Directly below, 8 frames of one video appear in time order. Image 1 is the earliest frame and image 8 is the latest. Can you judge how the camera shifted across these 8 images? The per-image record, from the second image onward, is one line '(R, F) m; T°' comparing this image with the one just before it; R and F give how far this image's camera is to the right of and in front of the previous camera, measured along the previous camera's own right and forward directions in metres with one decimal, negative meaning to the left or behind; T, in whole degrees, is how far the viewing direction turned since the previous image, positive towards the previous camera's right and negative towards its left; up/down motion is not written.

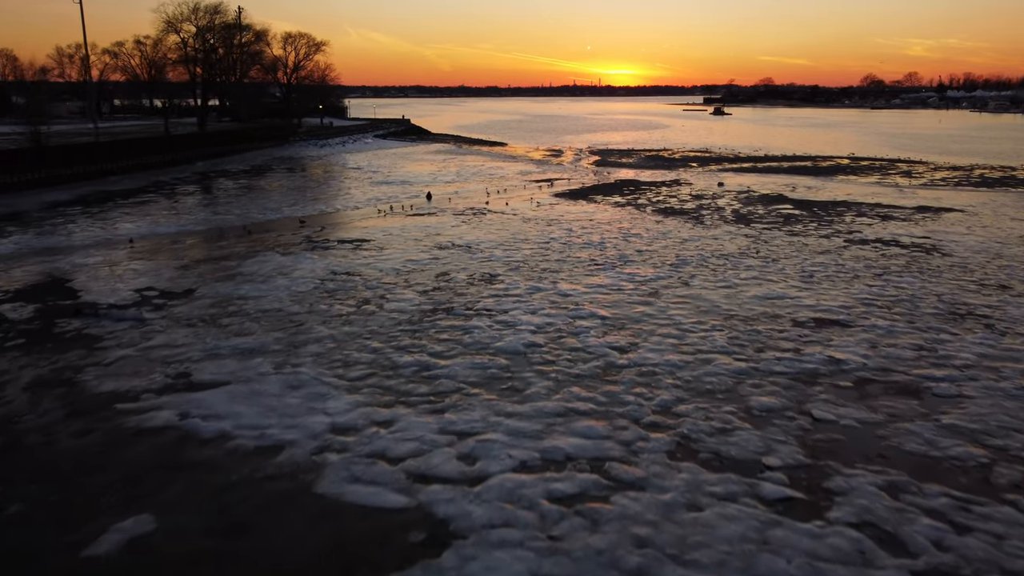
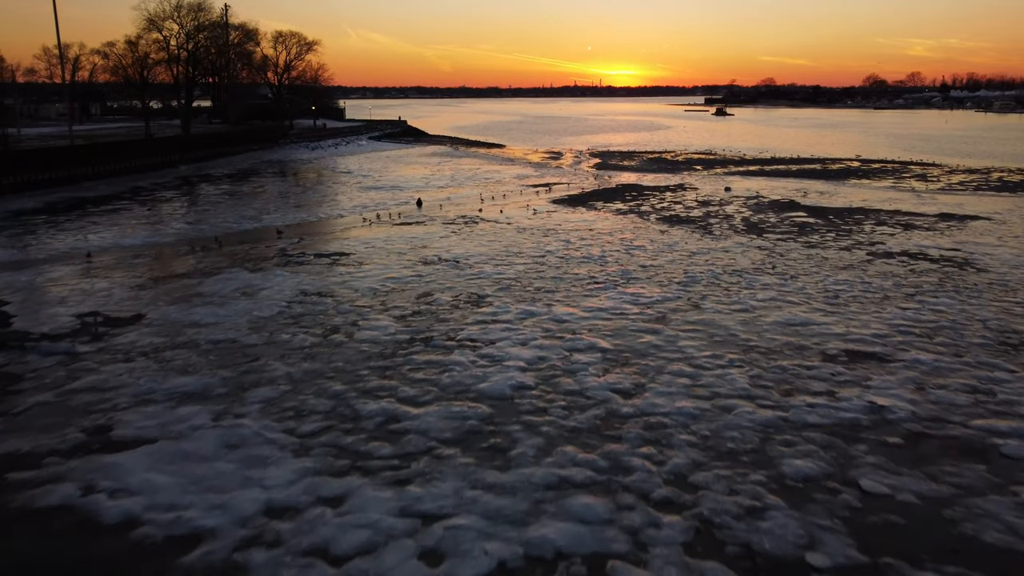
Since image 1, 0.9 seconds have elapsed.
(+0.1, +1.1) m; 0°
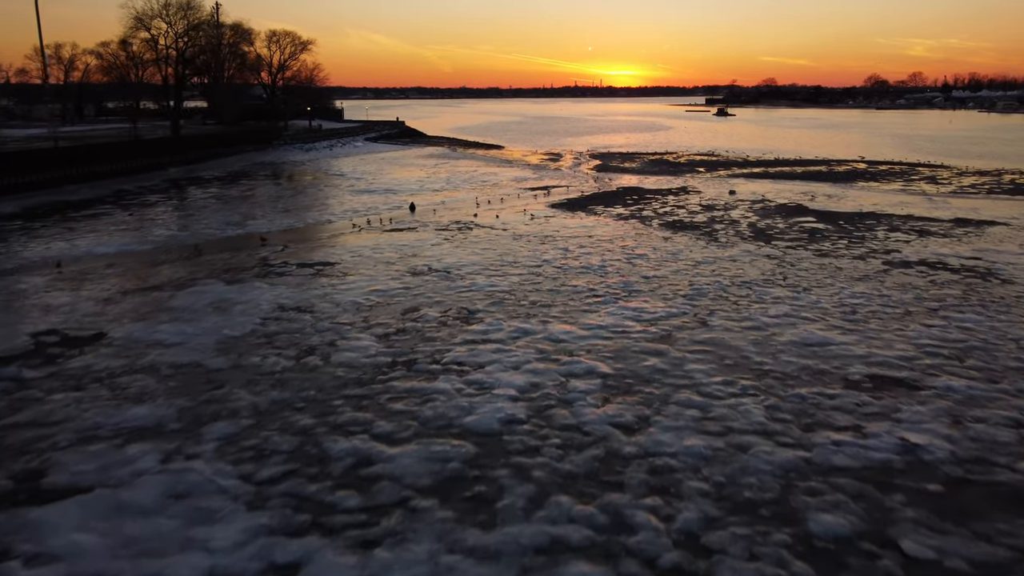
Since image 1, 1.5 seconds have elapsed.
(+0.1, +0.7) m; 0°
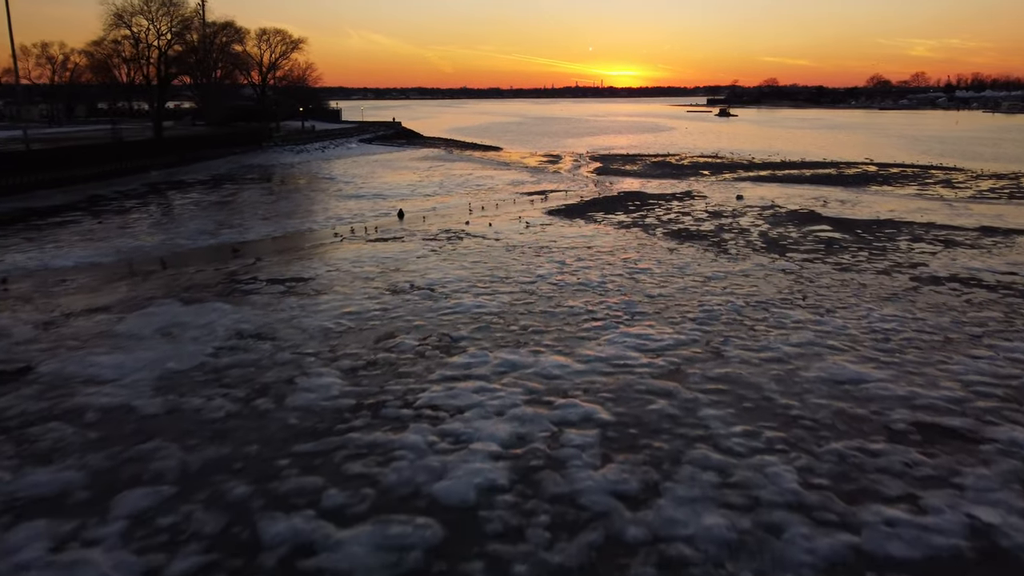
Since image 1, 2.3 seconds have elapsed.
(+0.1, +1.0) m; 0°
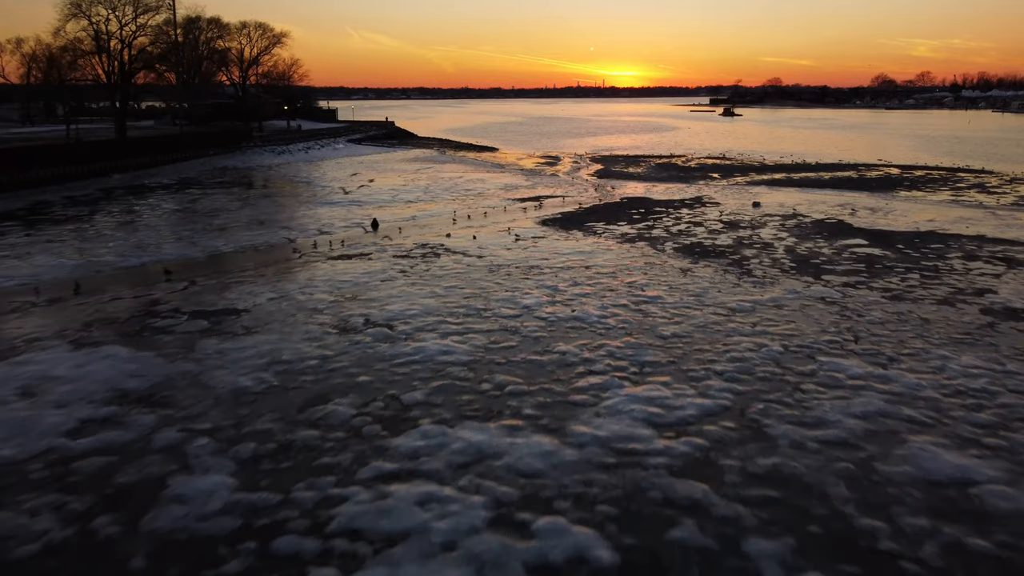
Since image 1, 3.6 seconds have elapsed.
(+0.2, +1.9) m; 0°
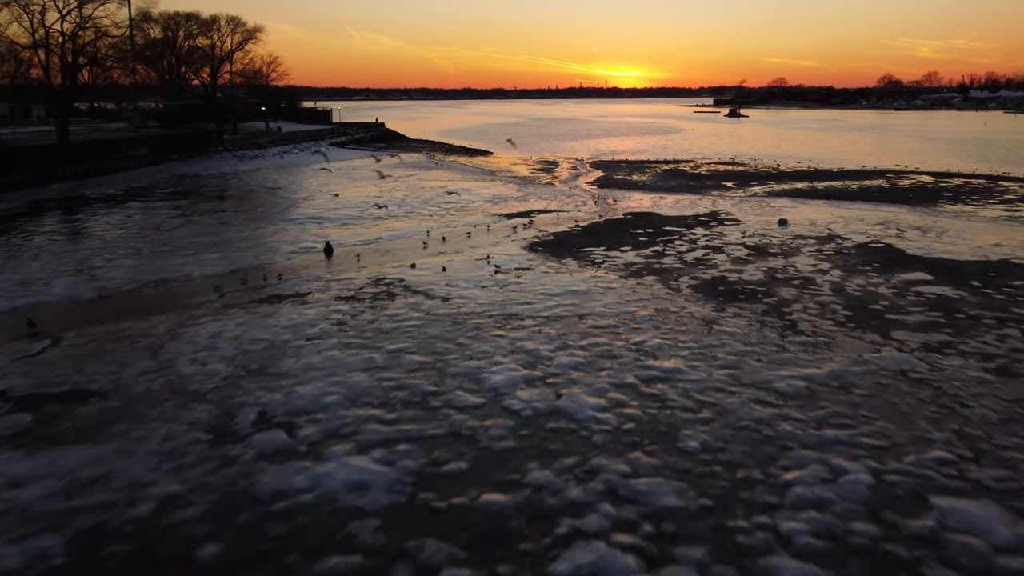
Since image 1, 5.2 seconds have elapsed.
(+0.3, +2.4) m; 0°
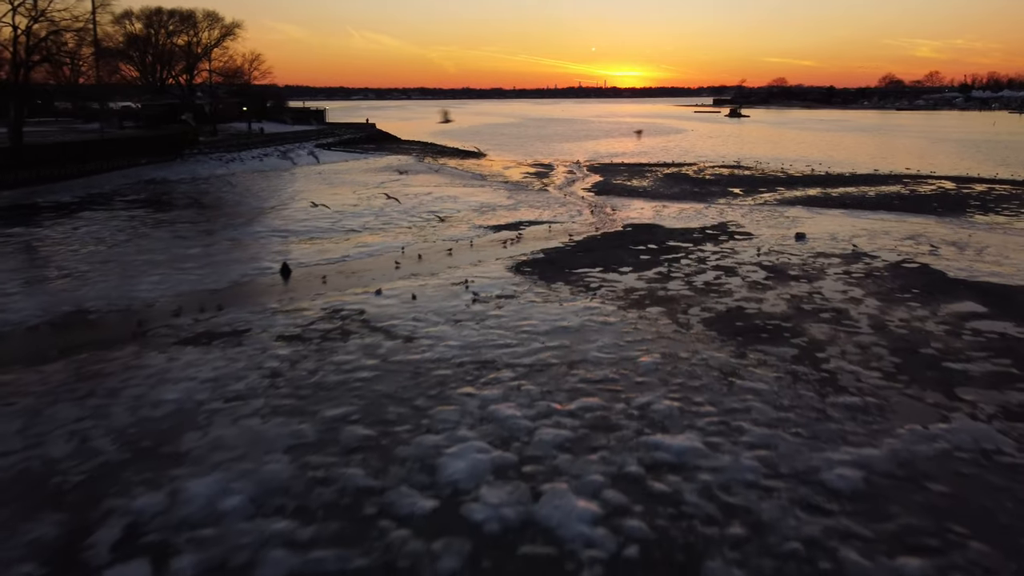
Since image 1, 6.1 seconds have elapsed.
(+0.2, +1.5) m; 0°
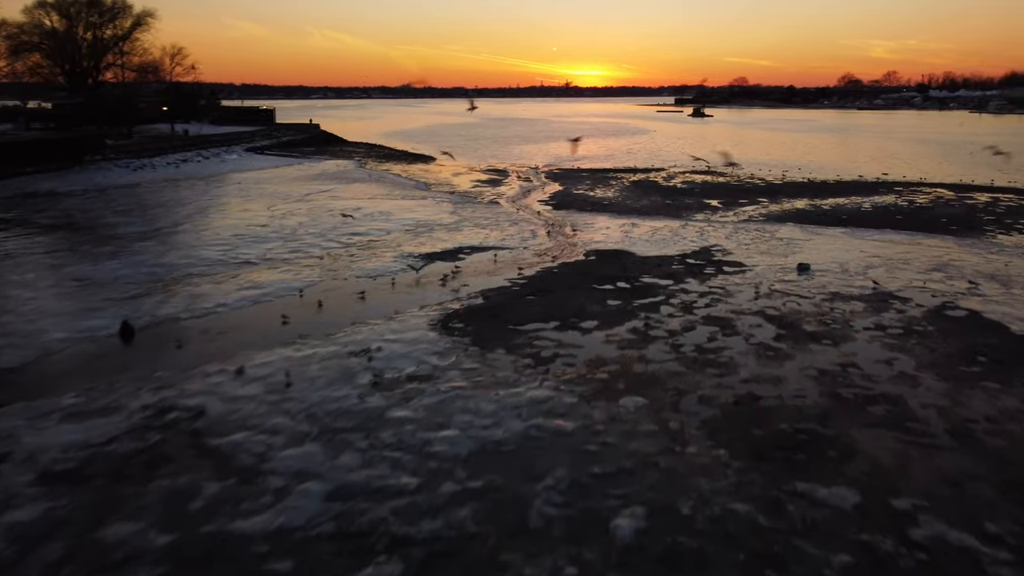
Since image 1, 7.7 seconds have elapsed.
(+0.4, +2.7) m; +3°
